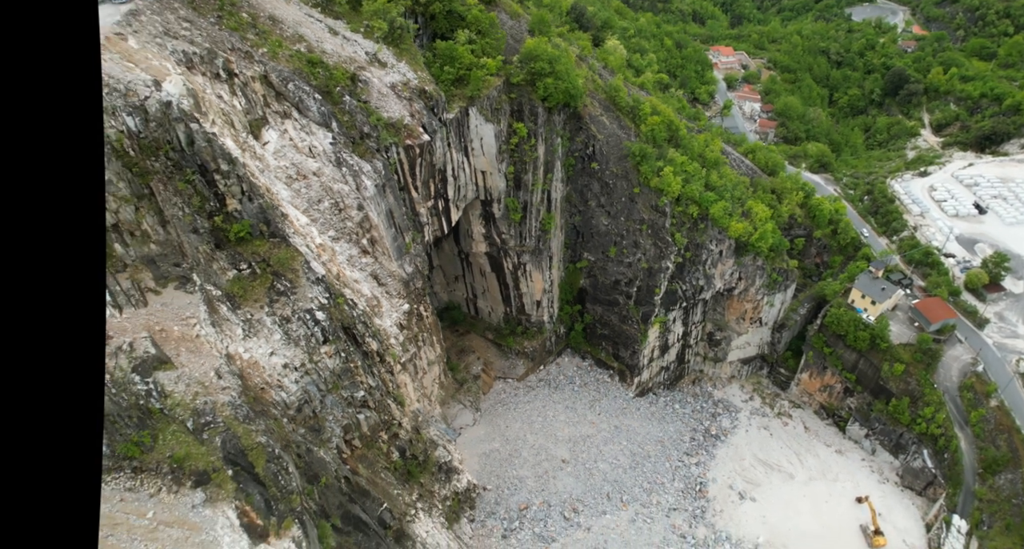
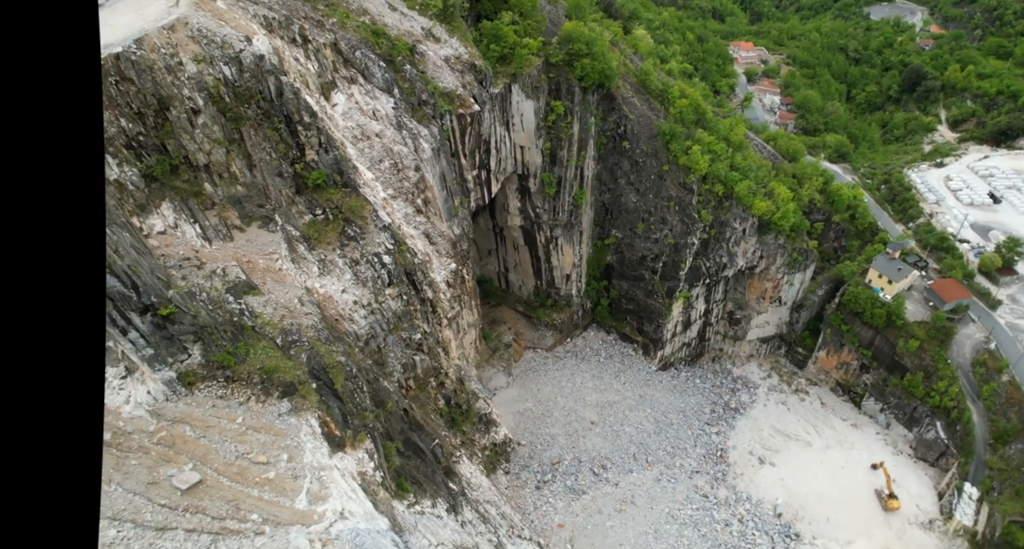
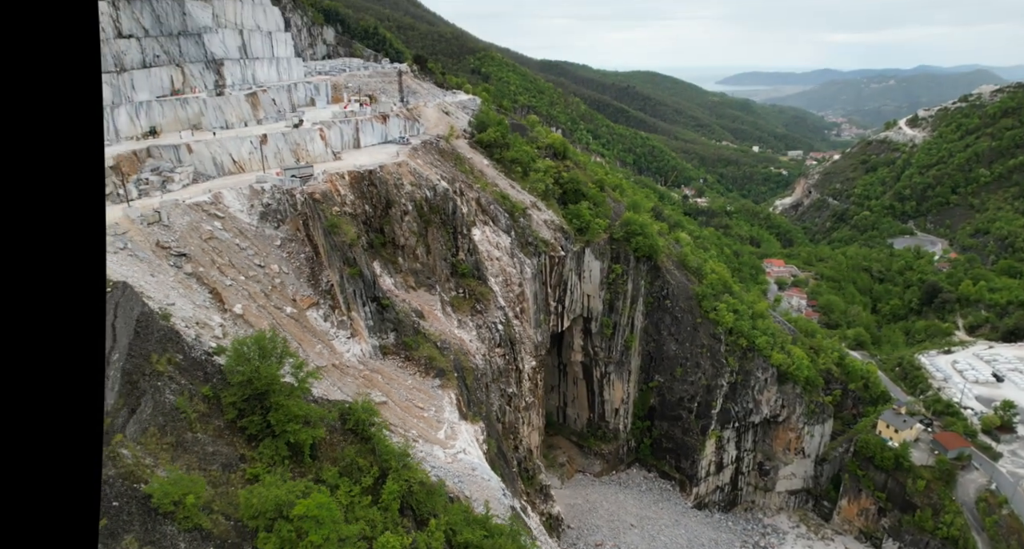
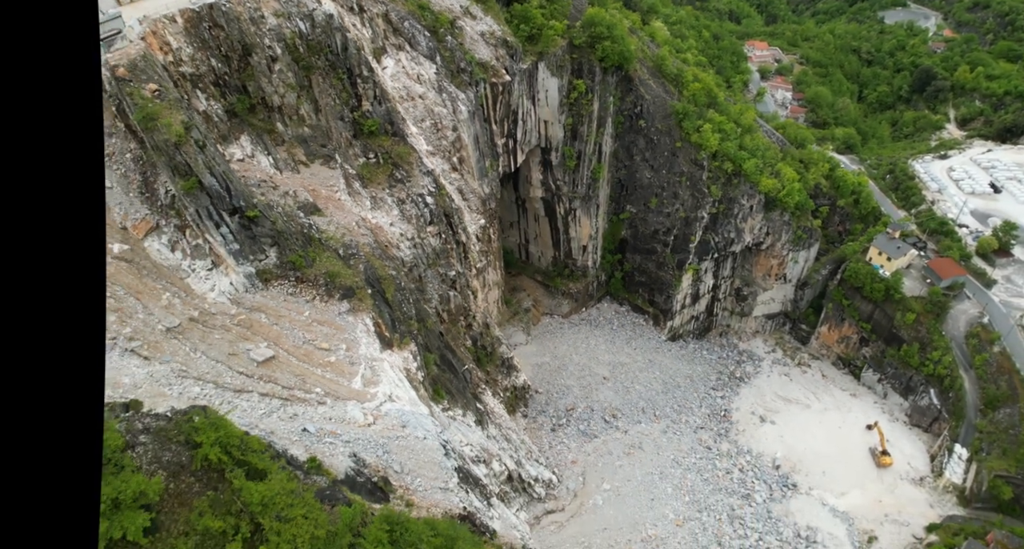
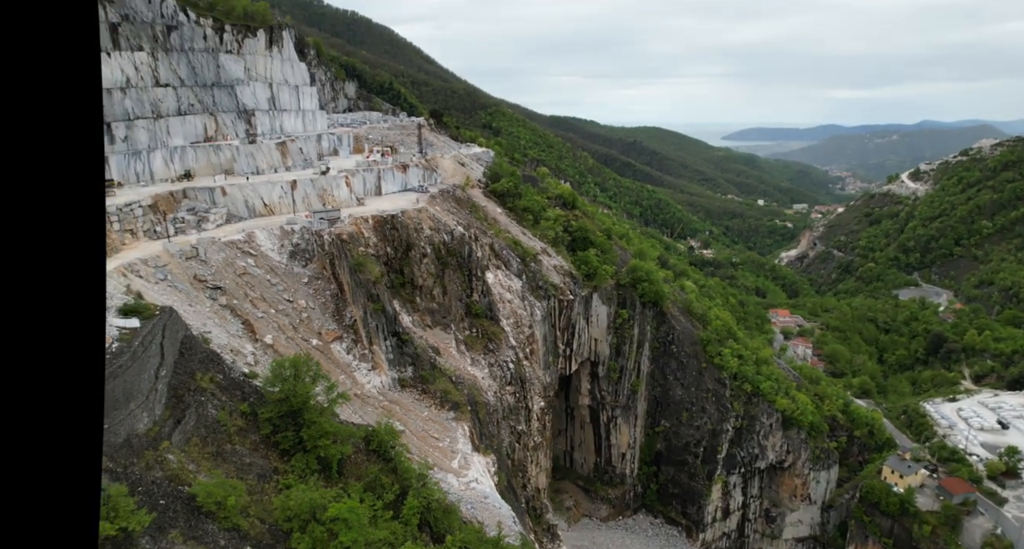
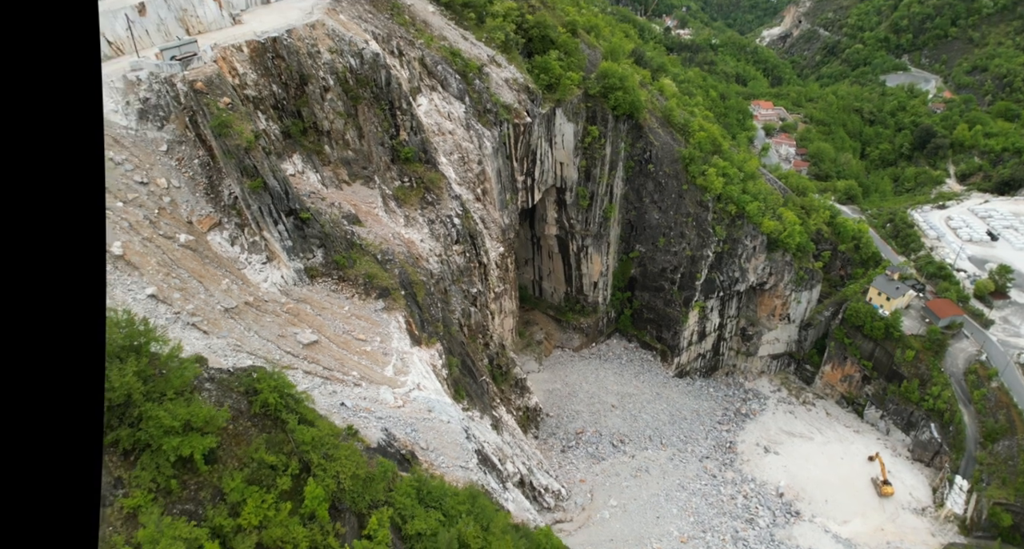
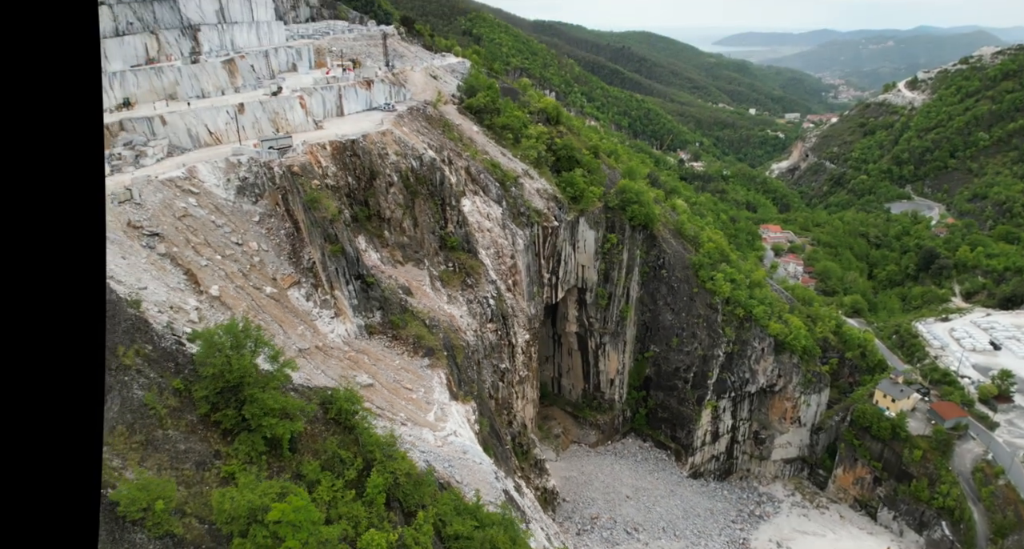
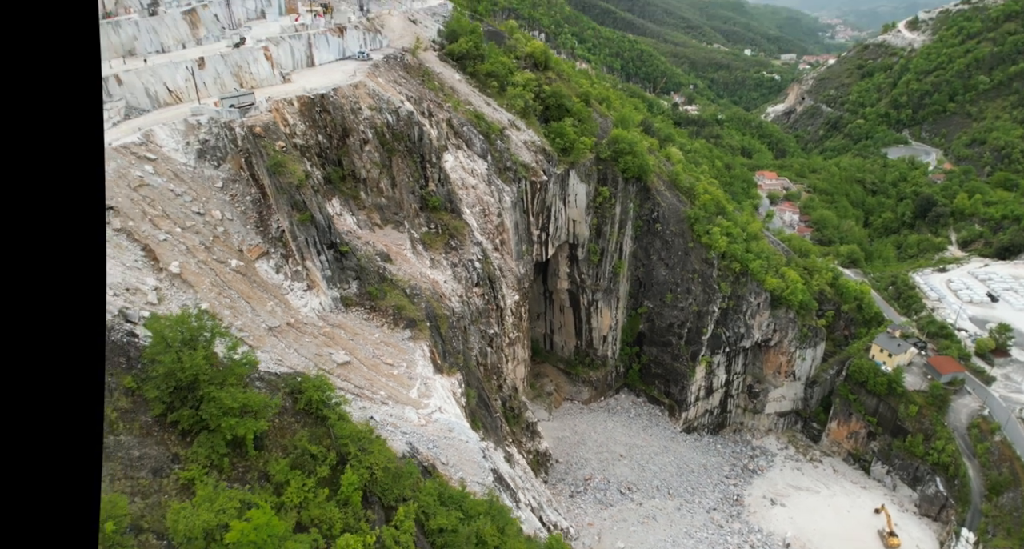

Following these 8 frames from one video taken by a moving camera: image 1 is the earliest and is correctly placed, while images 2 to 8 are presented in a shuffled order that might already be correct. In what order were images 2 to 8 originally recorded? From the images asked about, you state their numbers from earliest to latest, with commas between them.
2, 4, 6, 8, 7, 3, 5
